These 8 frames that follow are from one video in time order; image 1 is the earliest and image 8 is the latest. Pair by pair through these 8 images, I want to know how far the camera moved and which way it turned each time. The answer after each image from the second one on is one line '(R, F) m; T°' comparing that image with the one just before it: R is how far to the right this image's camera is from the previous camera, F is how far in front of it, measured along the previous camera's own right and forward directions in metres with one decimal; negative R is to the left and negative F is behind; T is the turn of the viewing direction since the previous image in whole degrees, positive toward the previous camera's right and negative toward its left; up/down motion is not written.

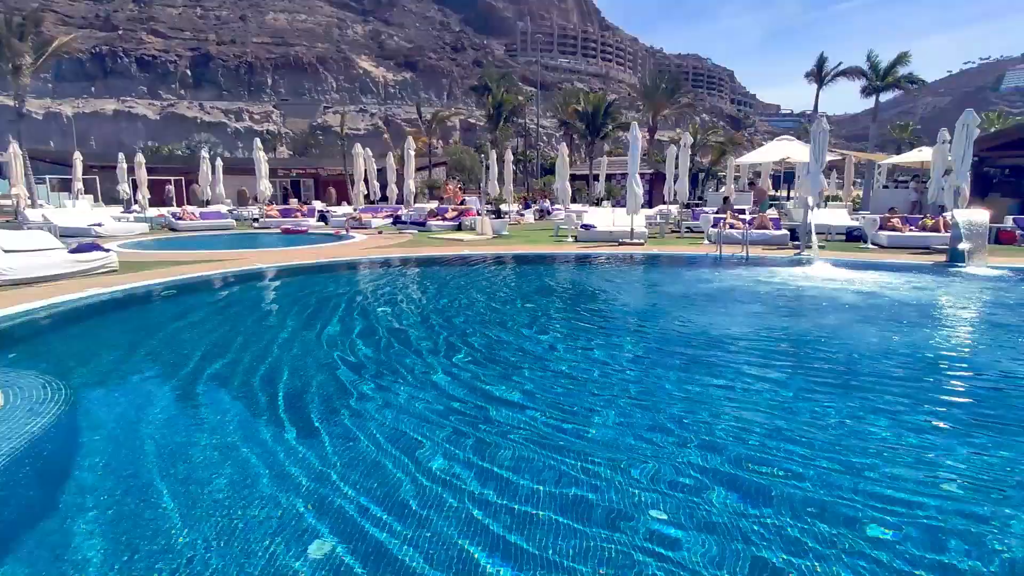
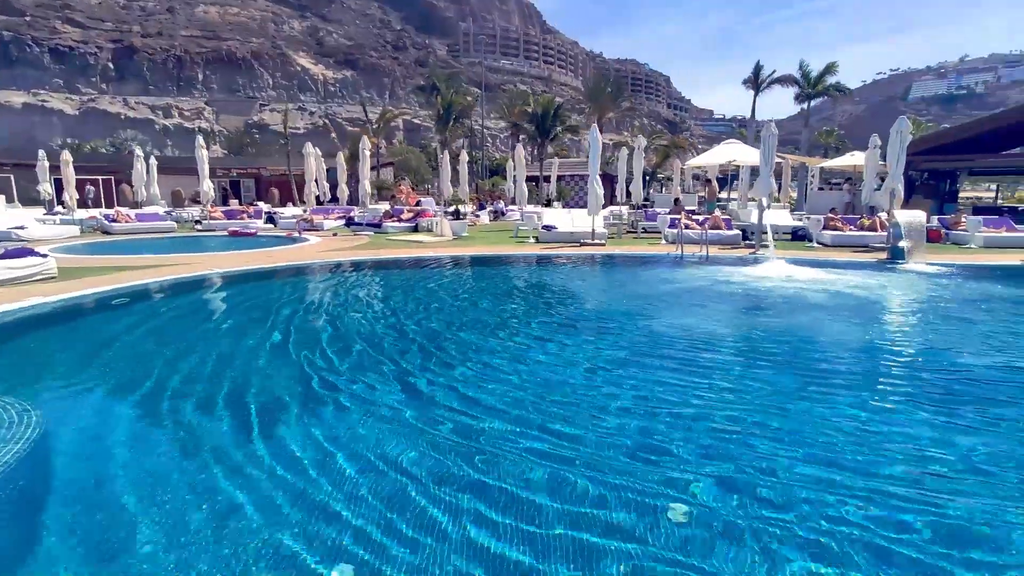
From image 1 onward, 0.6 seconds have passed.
(-0.4, +0.1) m; +6°
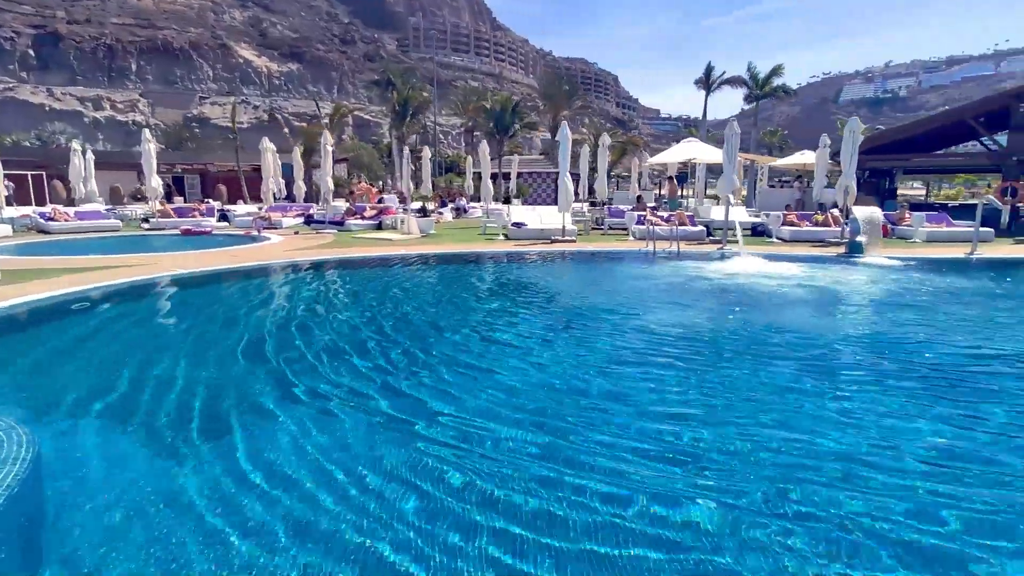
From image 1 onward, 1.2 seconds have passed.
(-0.4, +0.1) m; +5°
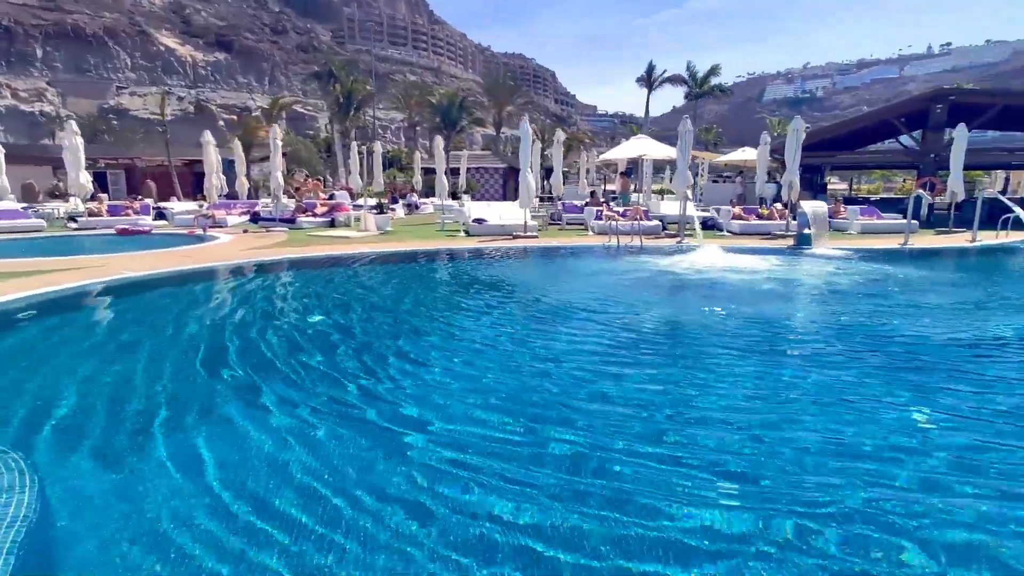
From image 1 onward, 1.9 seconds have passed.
(-0.4, +0.1) m; +6°
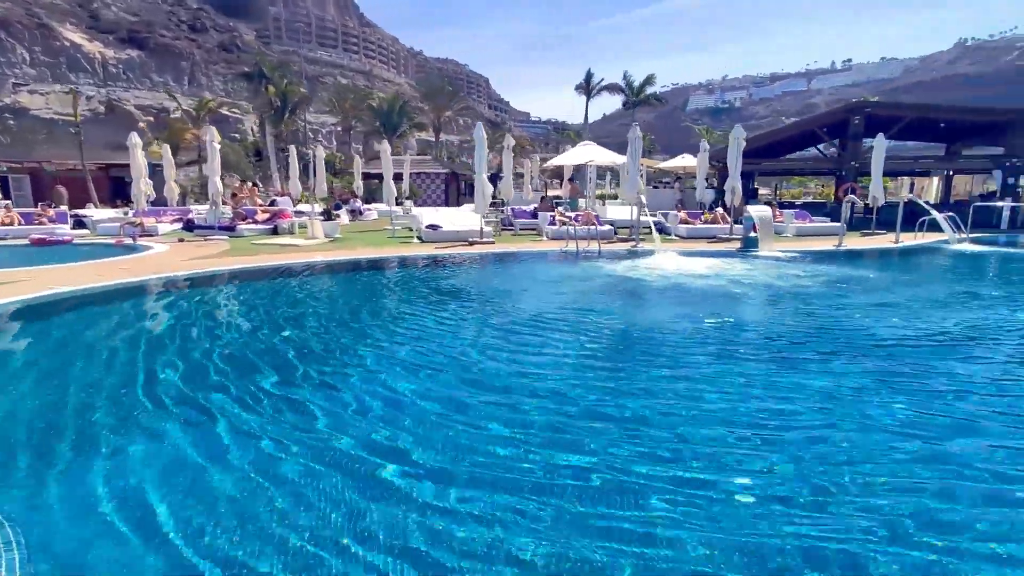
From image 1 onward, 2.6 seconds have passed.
(-0.4, +0.1) m; +6°
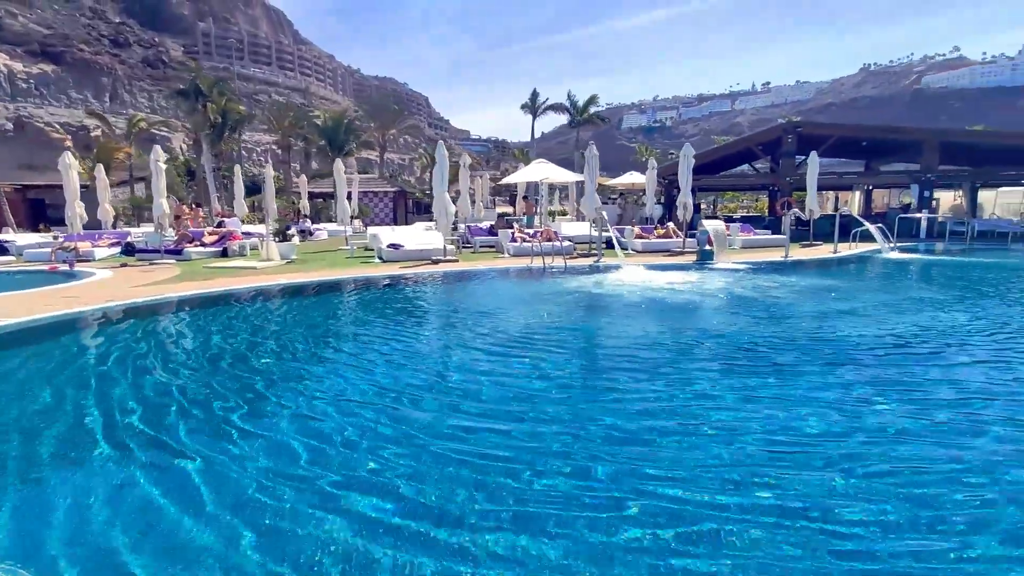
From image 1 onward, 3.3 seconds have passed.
(-0.4, 0.0) m; +6°
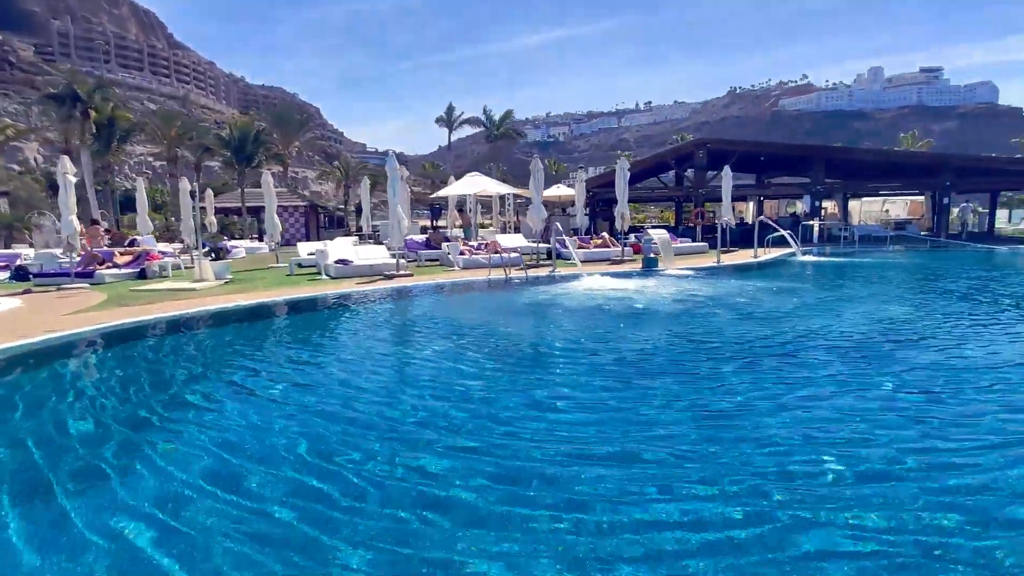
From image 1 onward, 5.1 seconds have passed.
(-1.1, +0.1) m; +10°
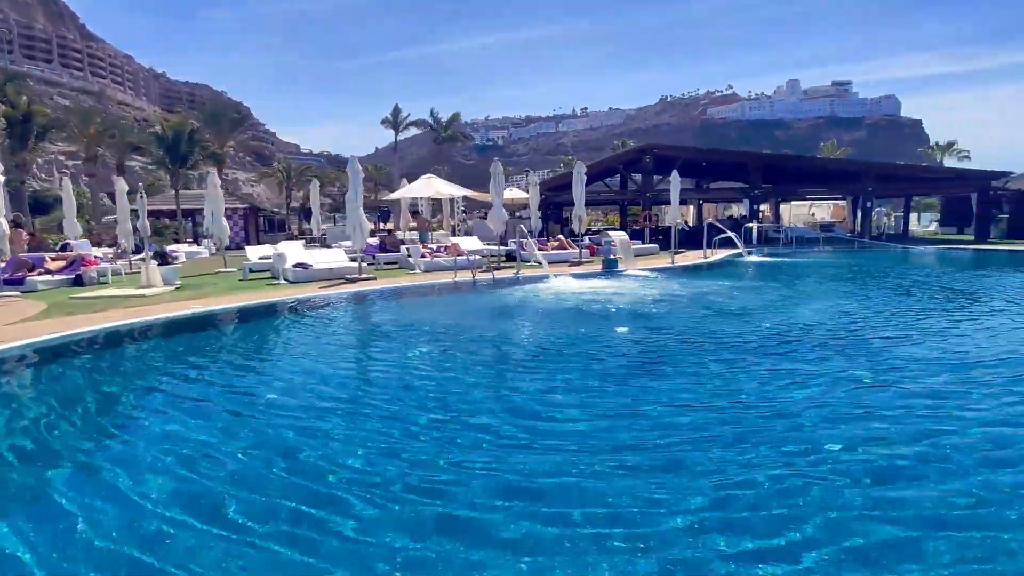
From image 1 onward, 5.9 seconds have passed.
(-0.5, 0.0) m; +6°
